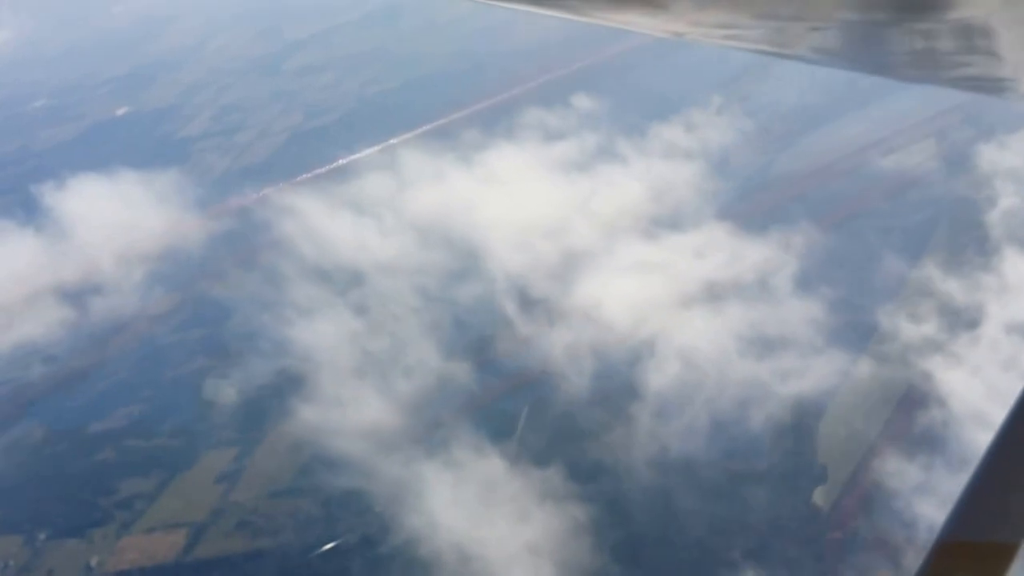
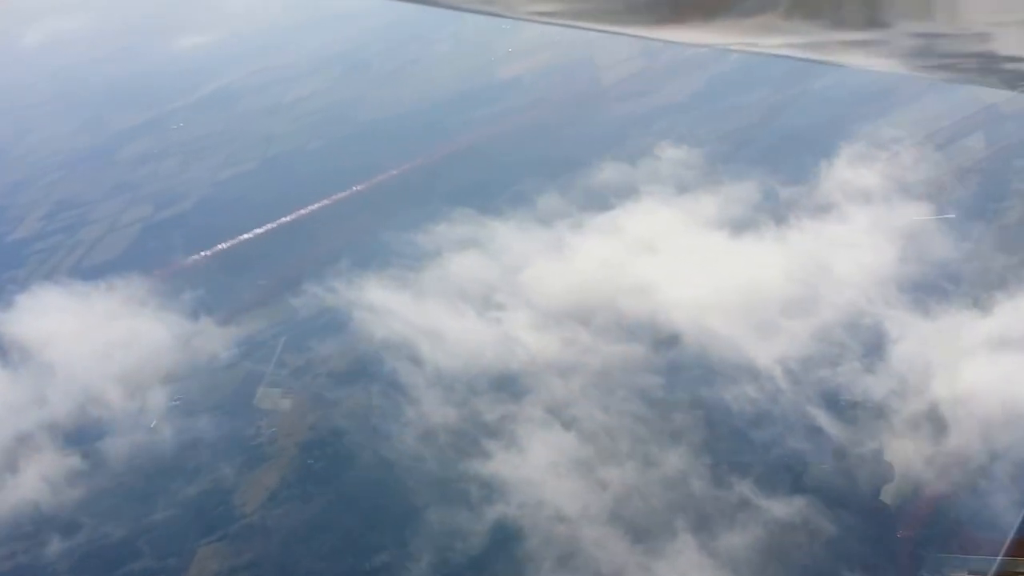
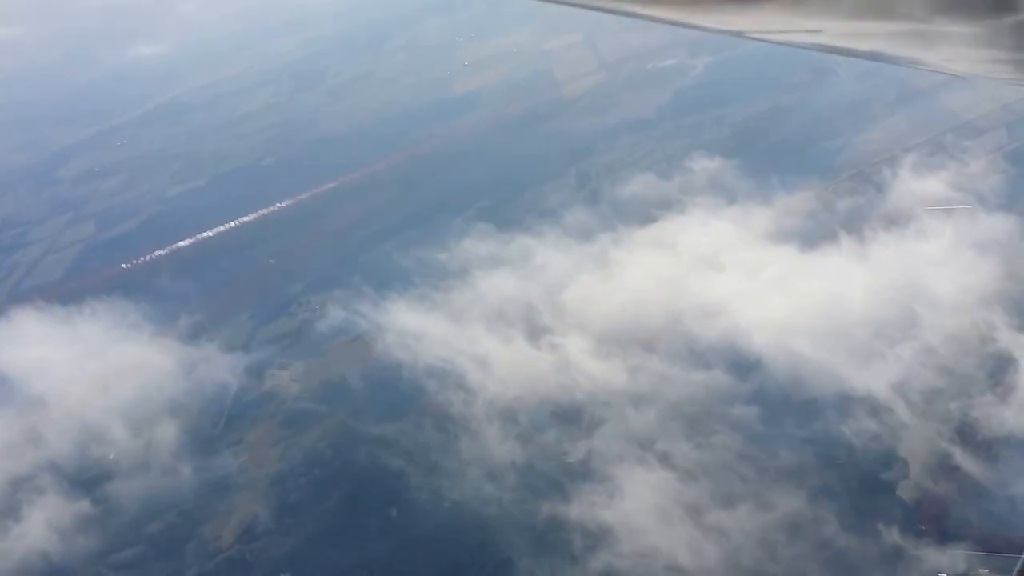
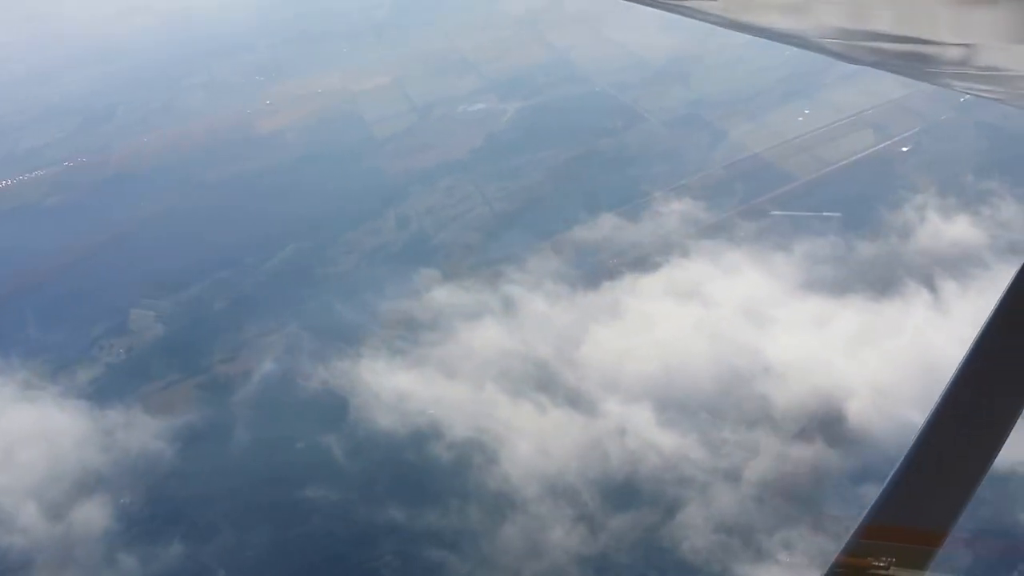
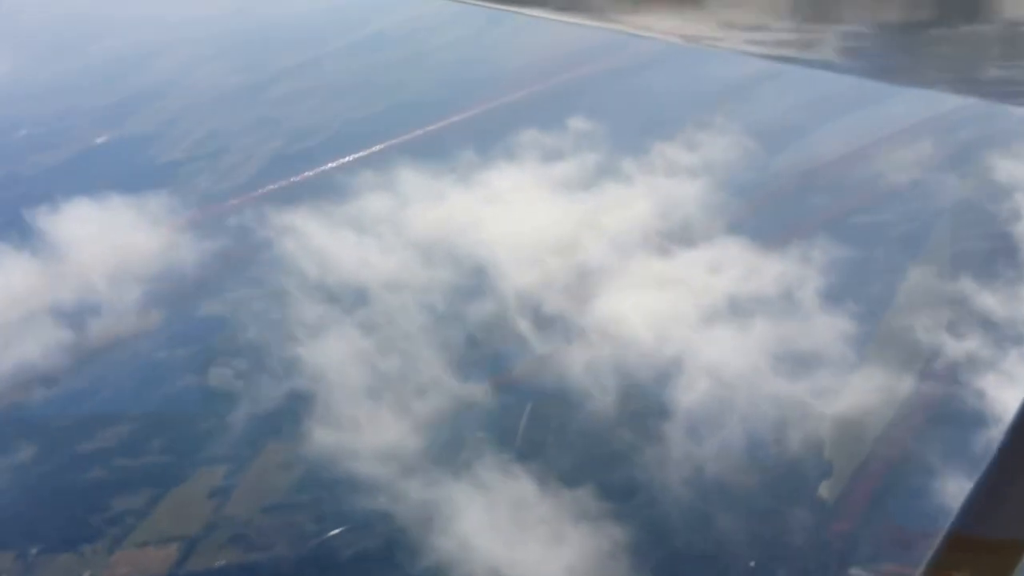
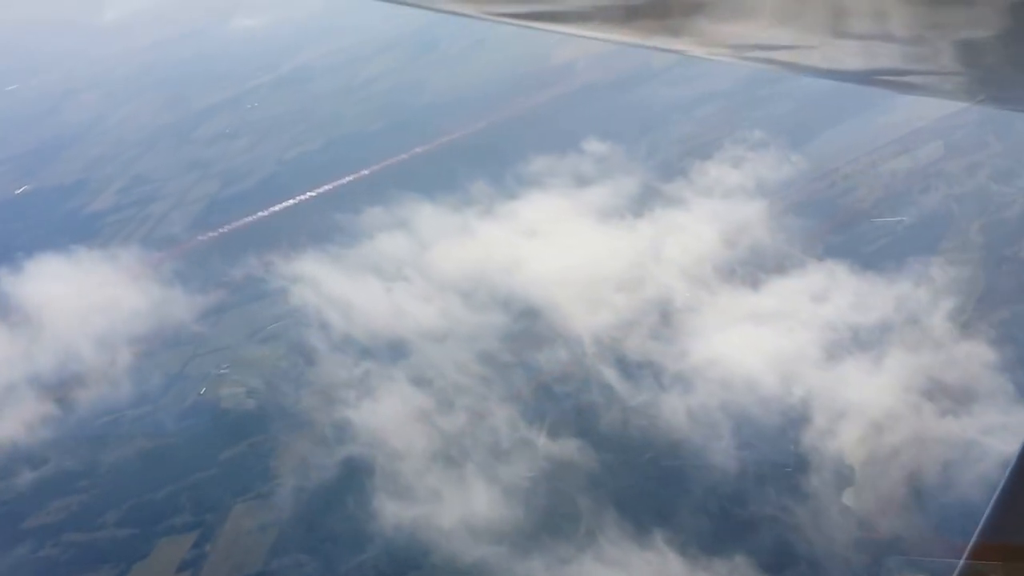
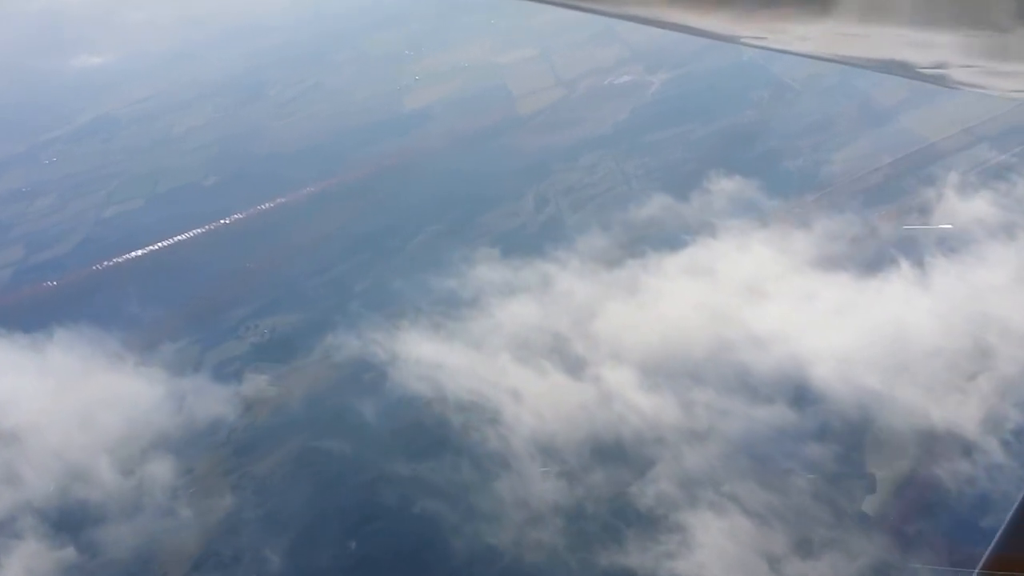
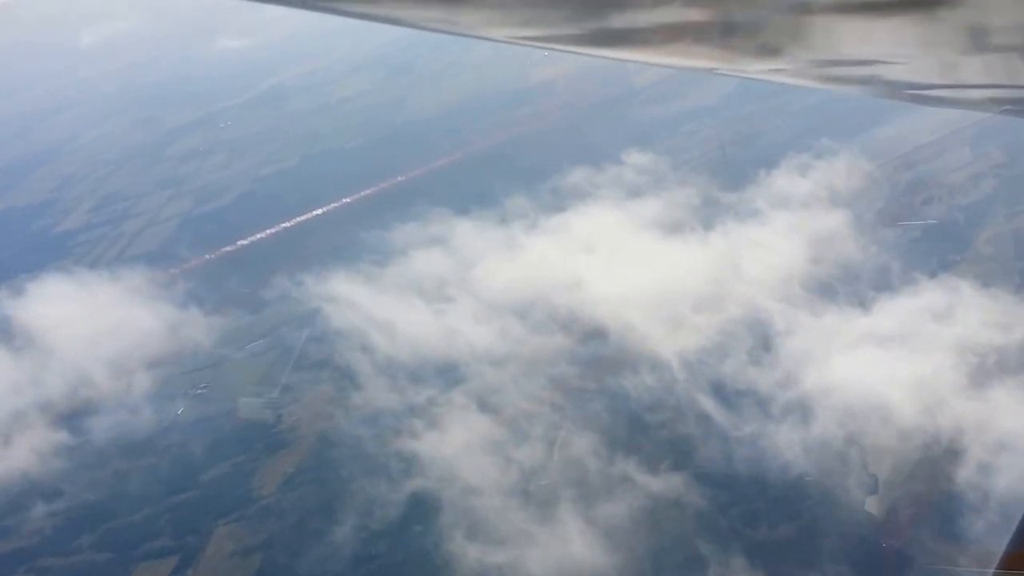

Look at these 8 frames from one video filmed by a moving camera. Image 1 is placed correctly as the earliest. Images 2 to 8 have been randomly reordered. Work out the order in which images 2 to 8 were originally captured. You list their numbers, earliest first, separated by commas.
5, 6, 8, 2, 3, 7, 4
